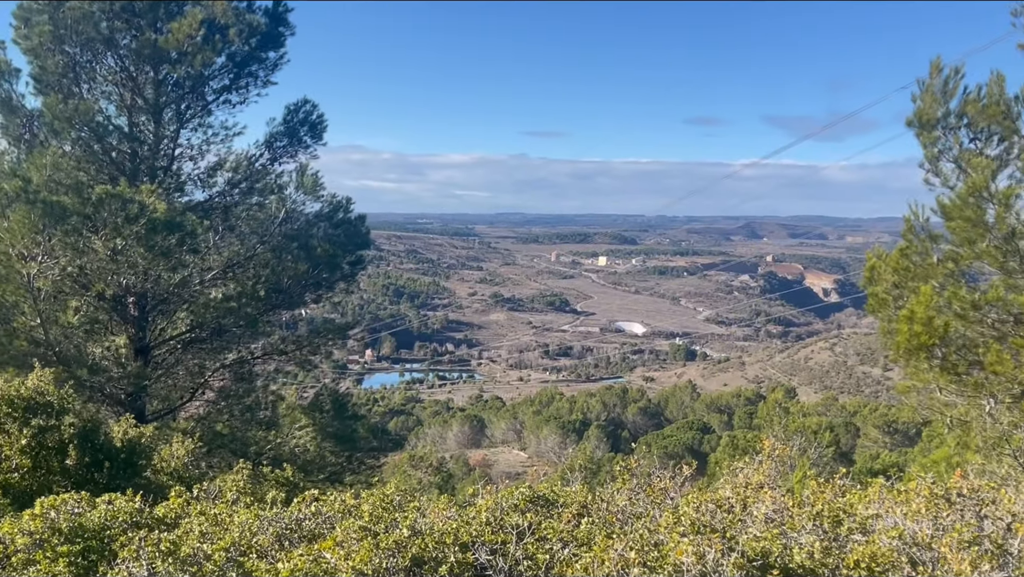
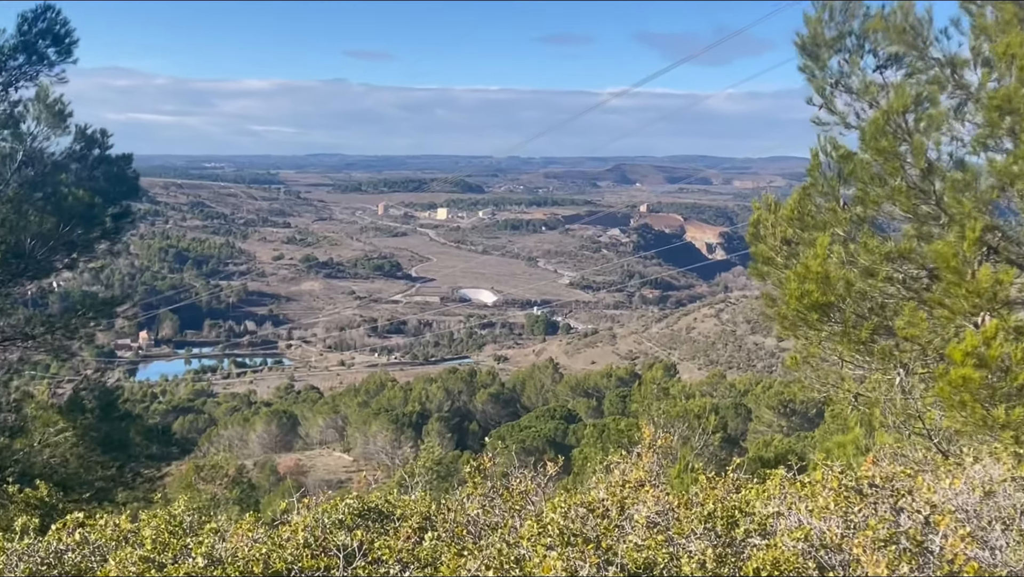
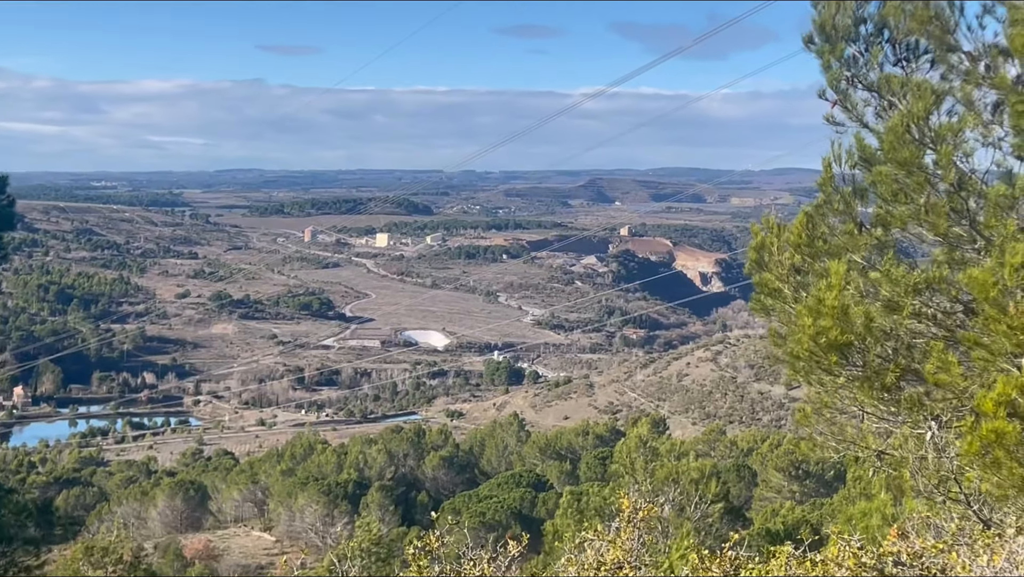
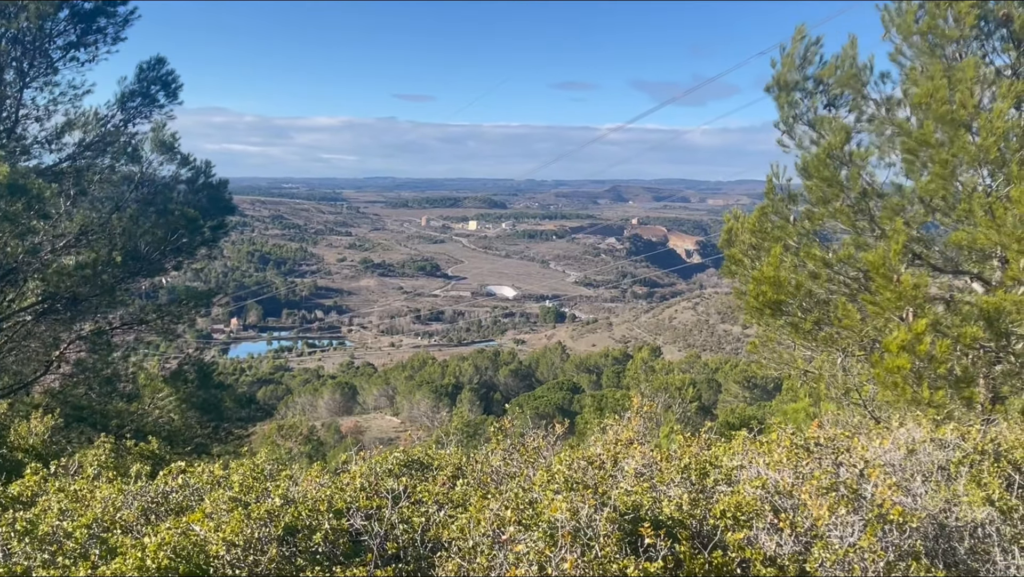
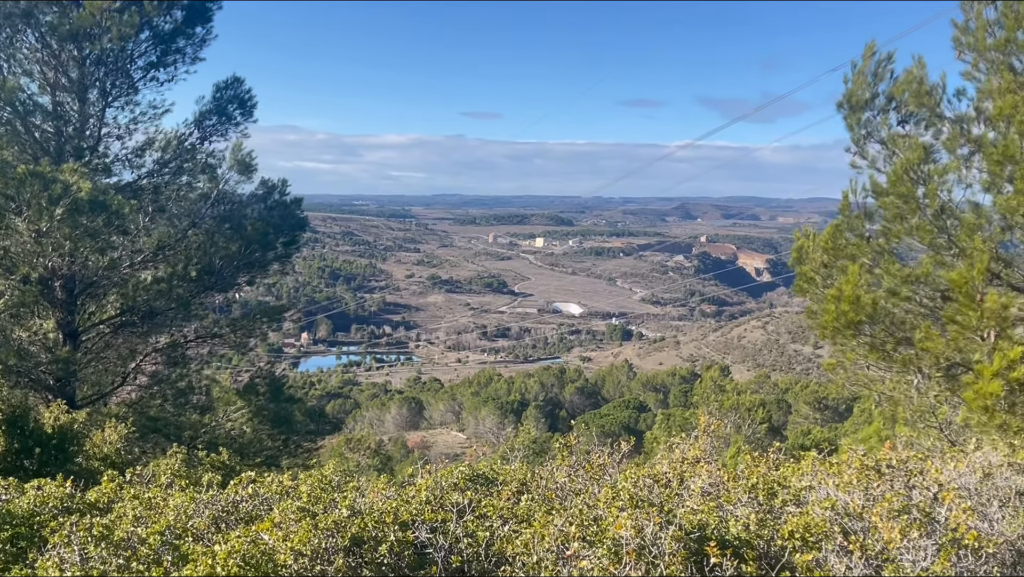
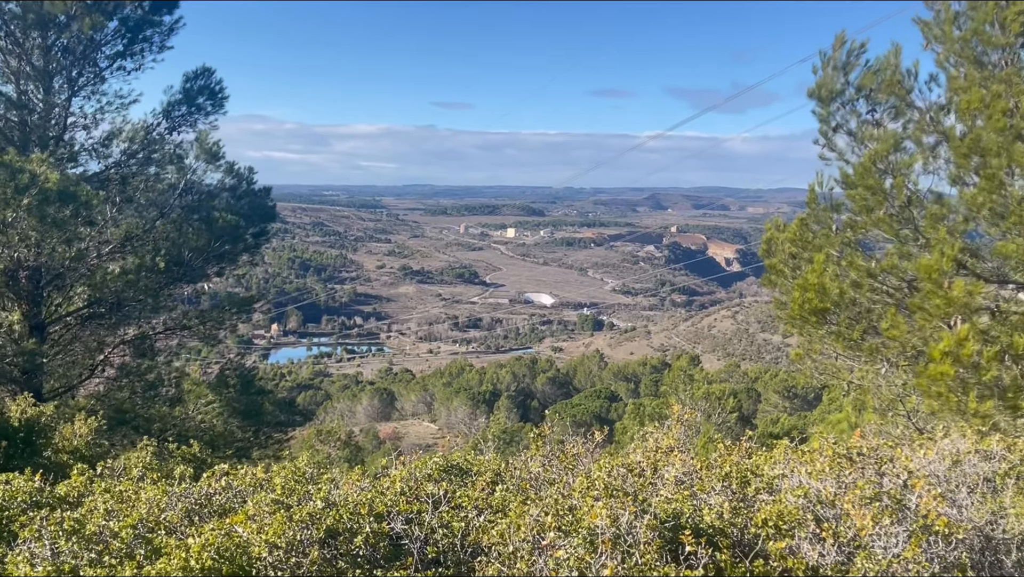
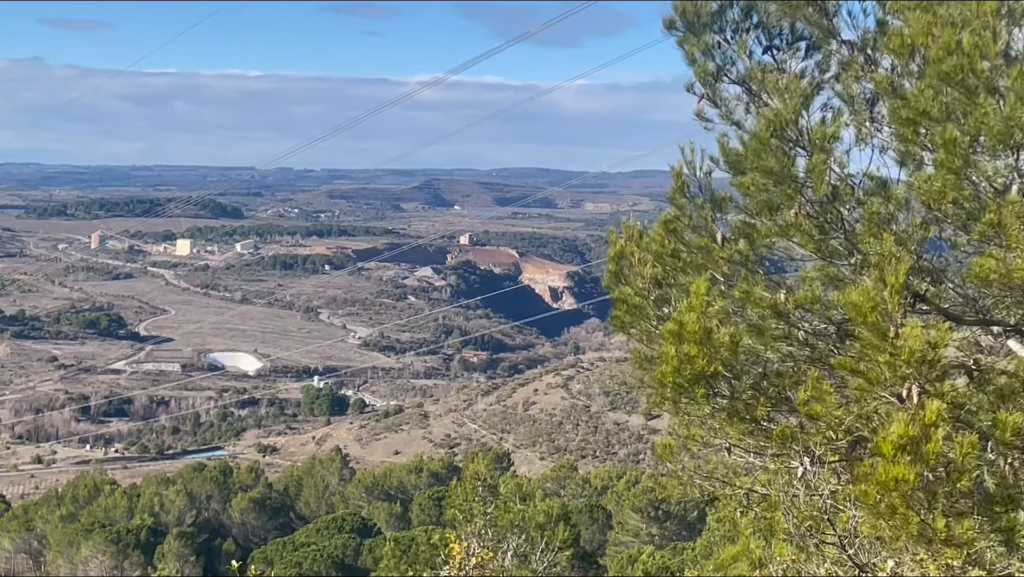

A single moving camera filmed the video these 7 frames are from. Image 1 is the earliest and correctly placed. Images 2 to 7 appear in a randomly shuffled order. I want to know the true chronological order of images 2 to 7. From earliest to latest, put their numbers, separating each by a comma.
5, 6, 4, 2, 3, 7
